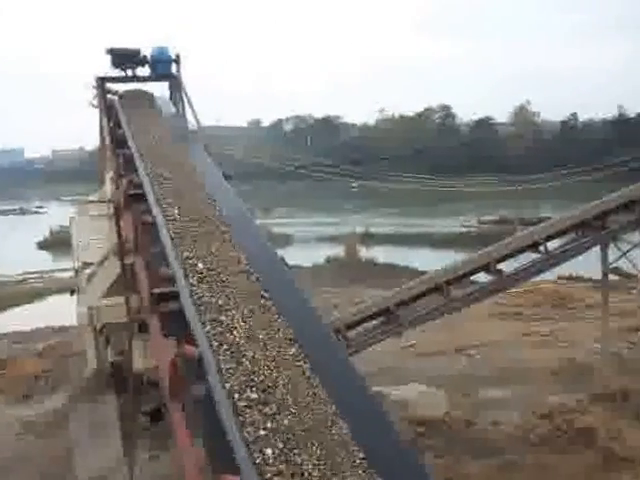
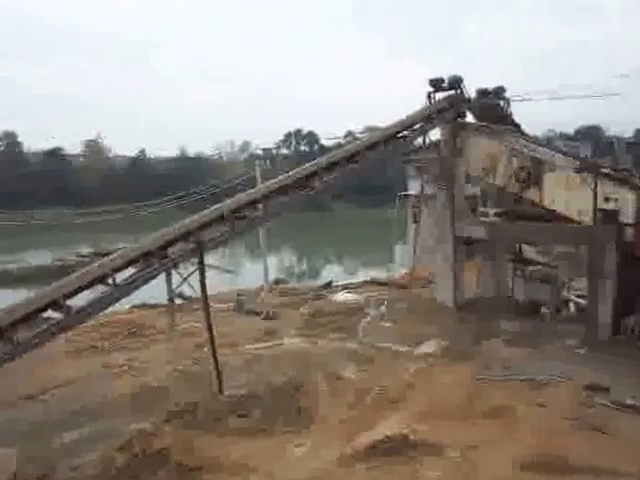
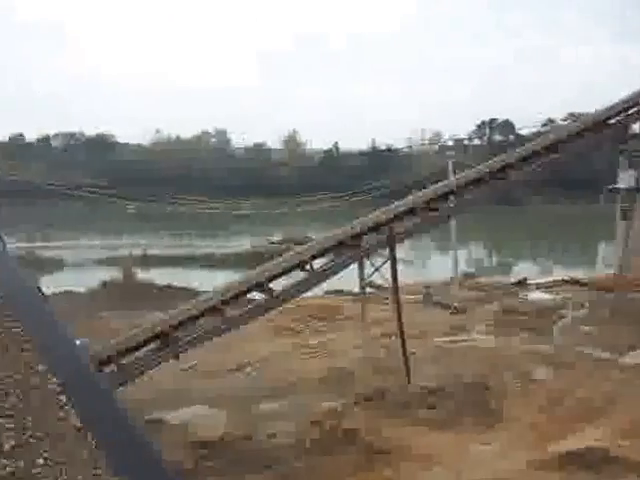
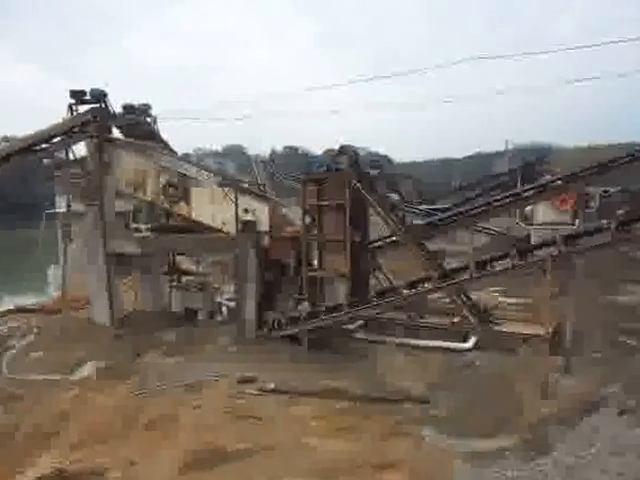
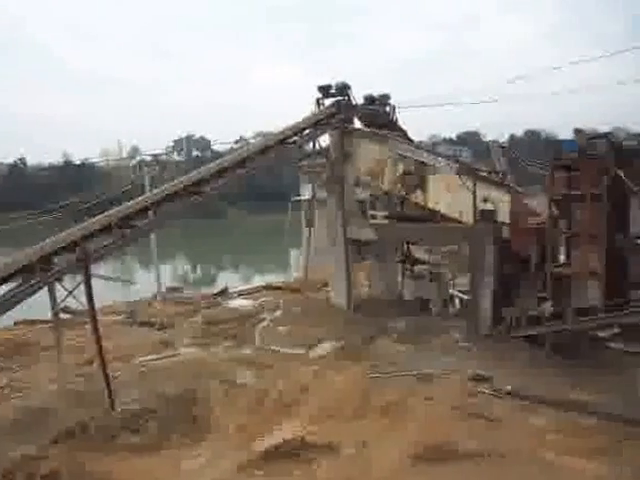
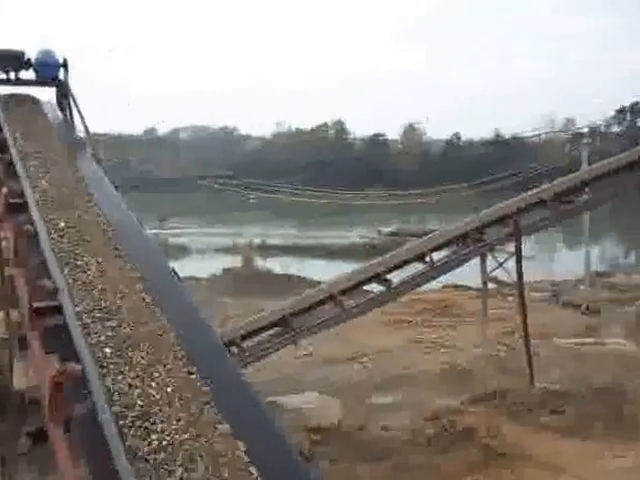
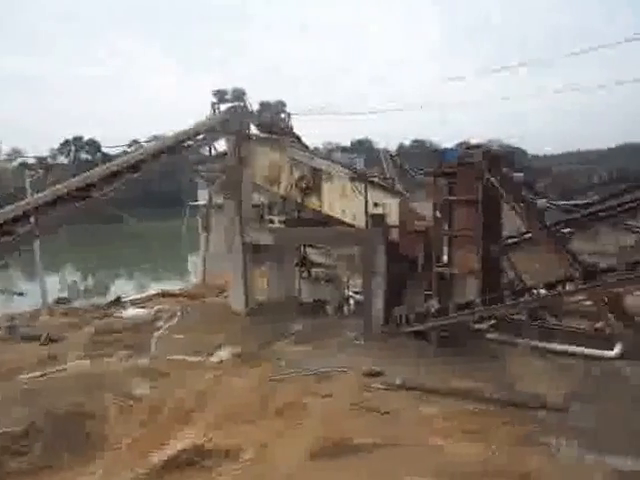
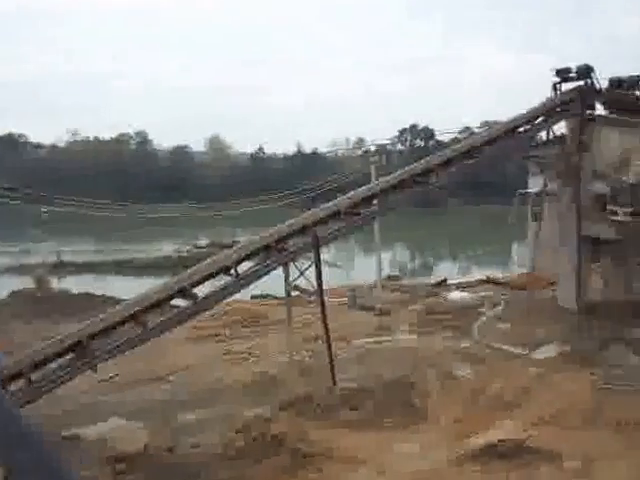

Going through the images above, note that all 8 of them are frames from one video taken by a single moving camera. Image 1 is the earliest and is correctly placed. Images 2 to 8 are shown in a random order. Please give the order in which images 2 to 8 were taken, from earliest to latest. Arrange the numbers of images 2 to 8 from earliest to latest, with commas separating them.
6, 3, 8, 2, 5, 7, 4
